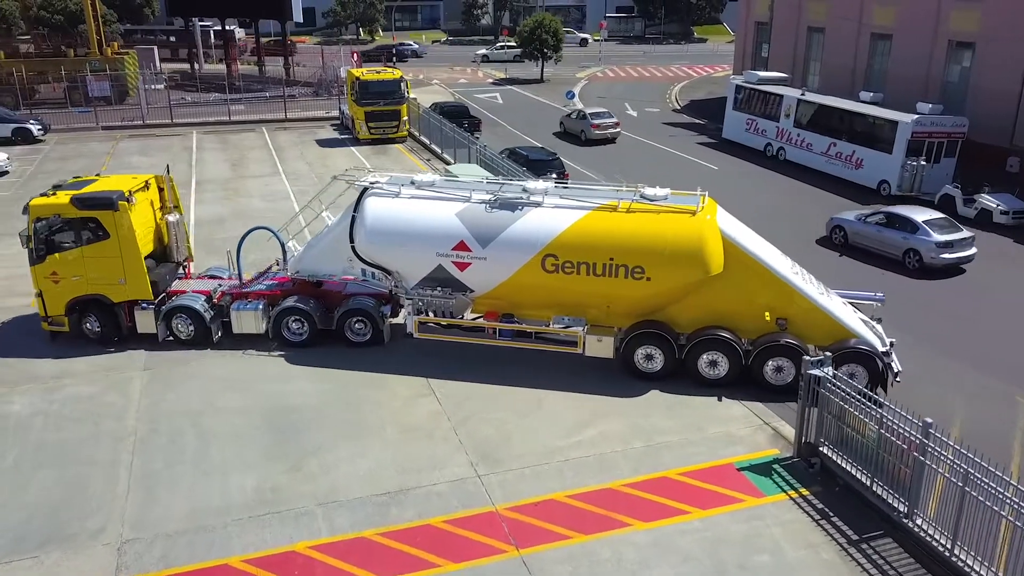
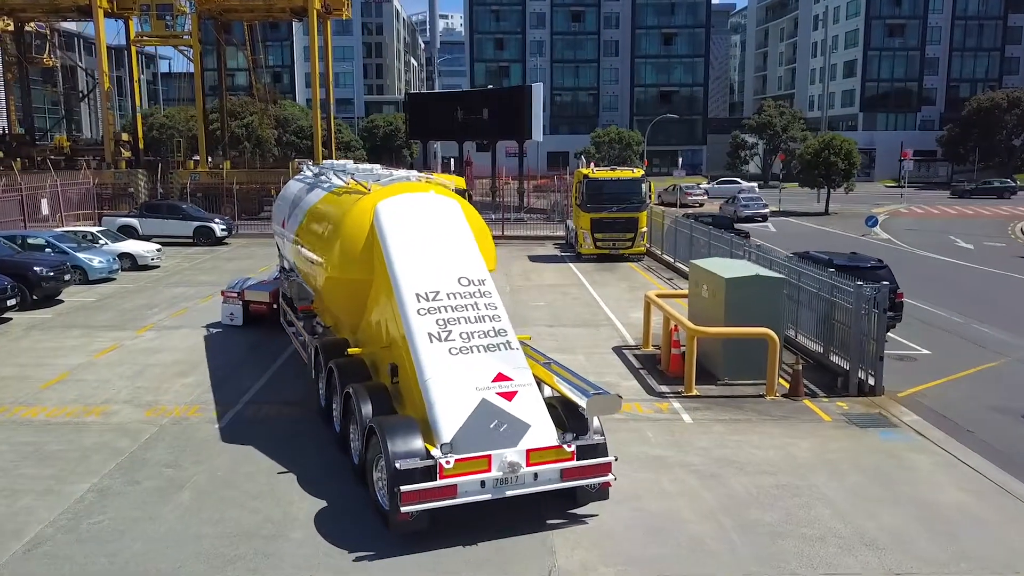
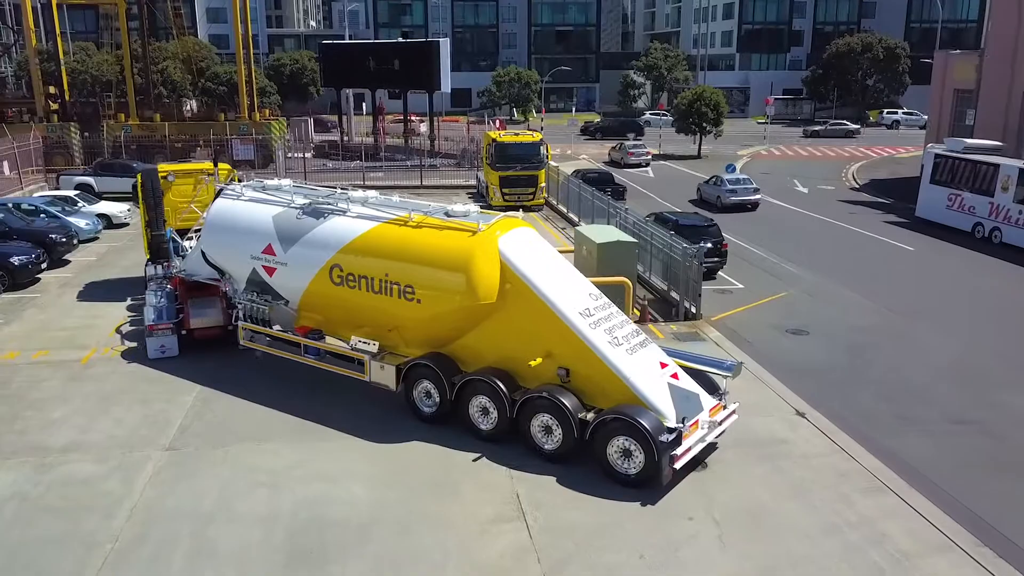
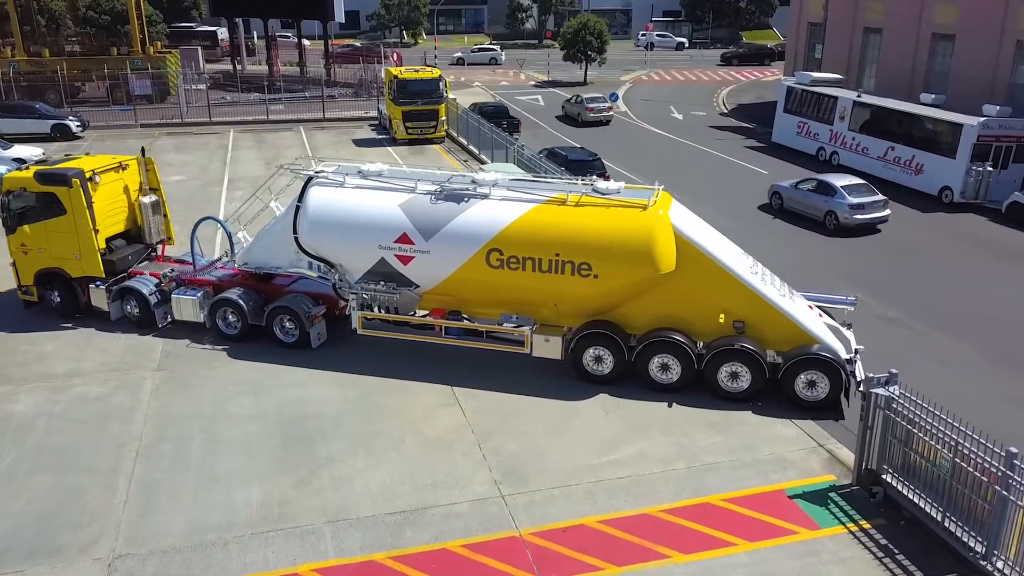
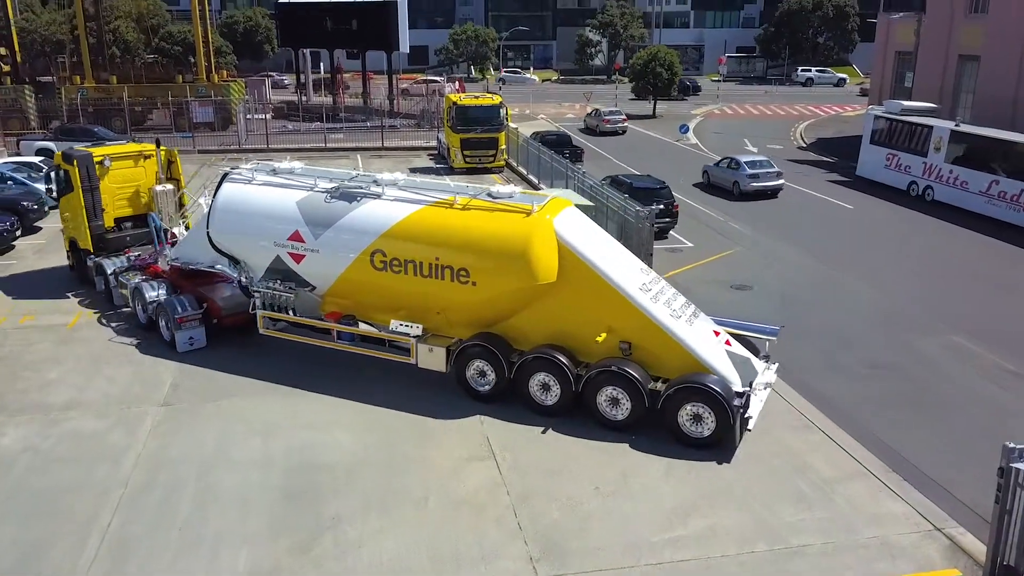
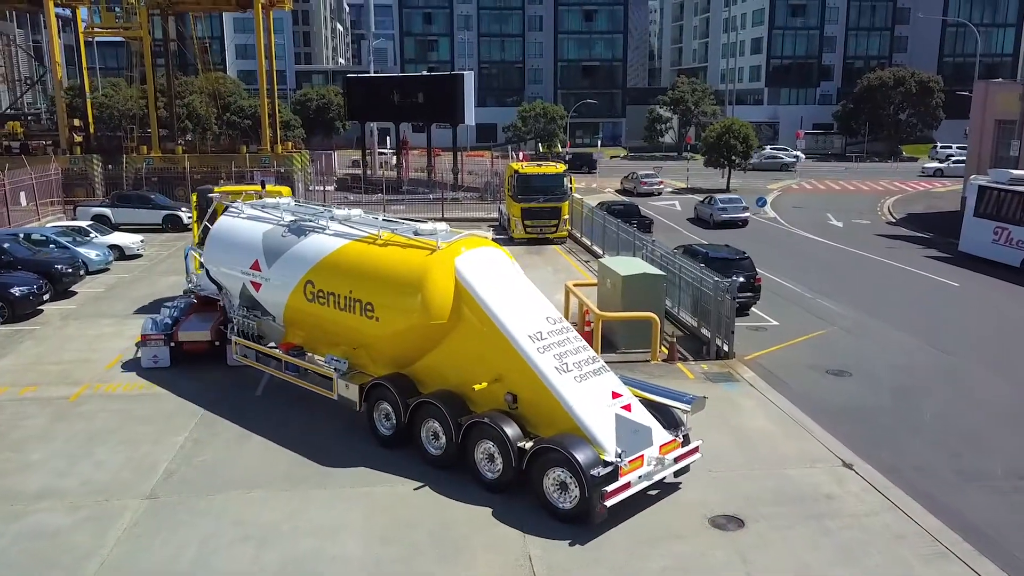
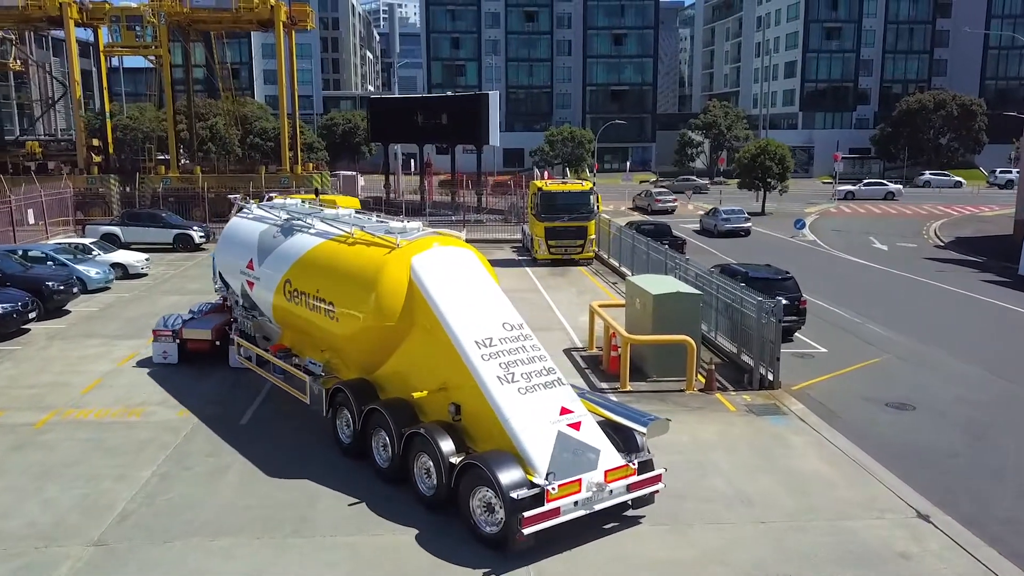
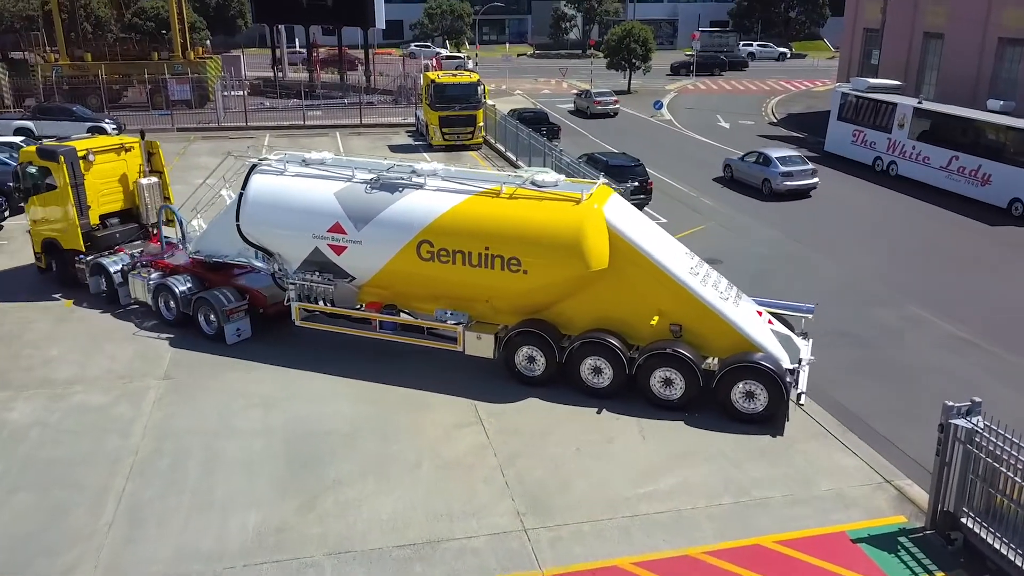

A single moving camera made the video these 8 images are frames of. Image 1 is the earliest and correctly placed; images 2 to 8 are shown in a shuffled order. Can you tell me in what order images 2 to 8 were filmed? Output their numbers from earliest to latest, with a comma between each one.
4, 8, 5, 3, 6, 7, 2
